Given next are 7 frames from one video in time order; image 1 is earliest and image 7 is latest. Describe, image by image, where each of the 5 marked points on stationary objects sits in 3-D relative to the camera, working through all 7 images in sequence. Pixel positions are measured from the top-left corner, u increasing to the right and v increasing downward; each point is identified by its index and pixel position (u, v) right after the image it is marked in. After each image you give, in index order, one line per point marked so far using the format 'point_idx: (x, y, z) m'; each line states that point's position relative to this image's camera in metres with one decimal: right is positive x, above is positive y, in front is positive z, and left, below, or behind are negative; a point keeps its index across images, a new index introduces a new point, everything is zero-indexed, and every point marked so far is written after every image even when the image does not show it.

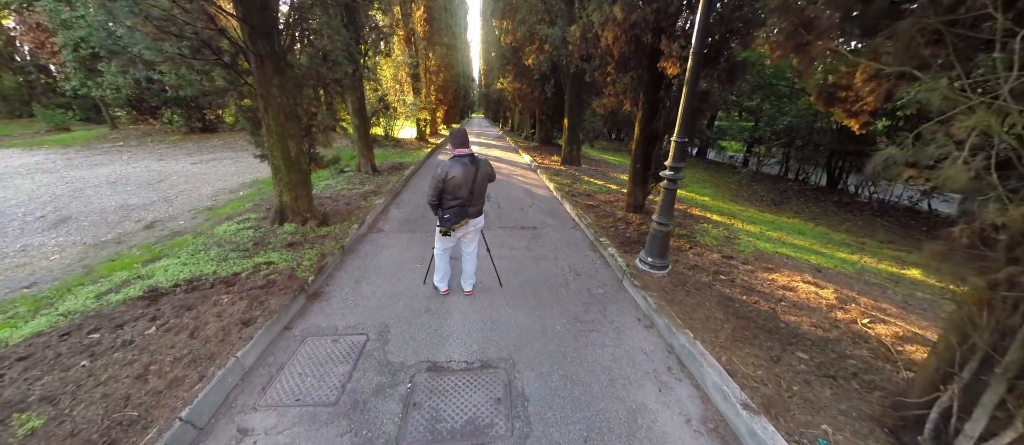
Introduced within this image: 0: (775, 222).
0: (+5.8, 0.0, +6.8) m
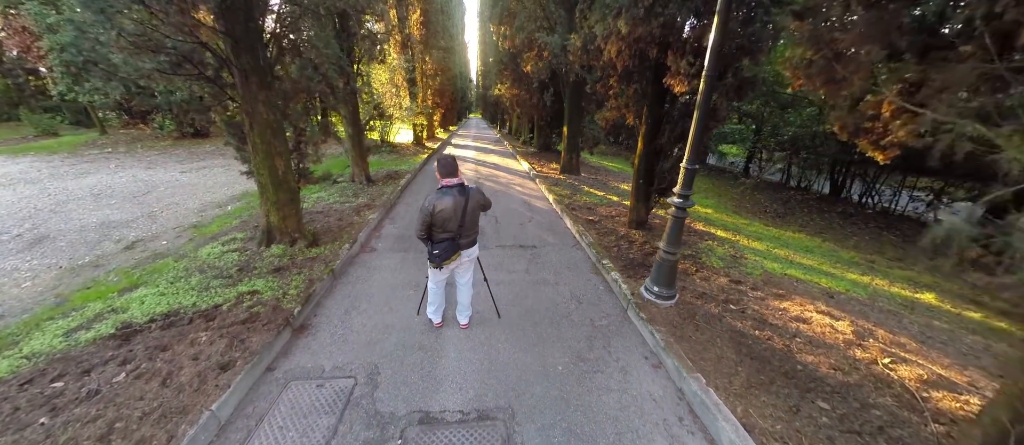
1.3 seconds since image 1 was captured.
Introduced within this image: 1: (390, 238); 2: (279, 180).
0: (+5.8, -0.3, +6.6) m
1: (-2.4, -0.3, +6.0) m
2: (-3.7, +0.7, +4.9) m
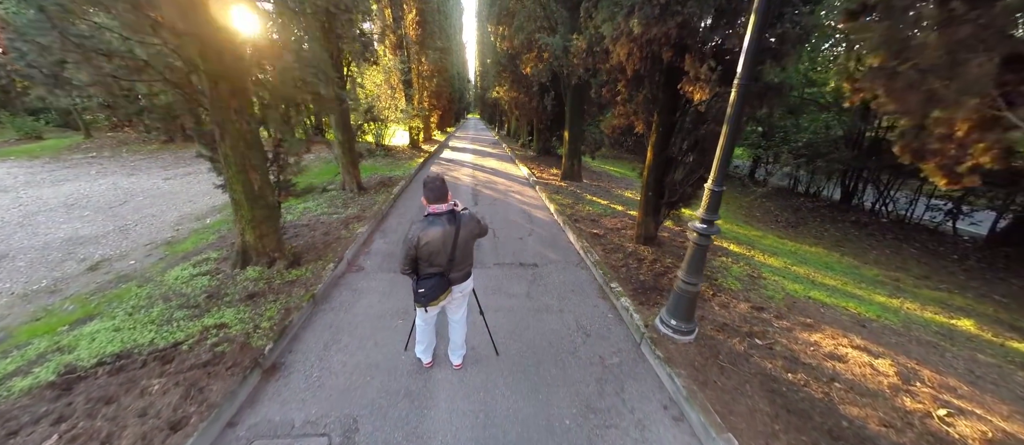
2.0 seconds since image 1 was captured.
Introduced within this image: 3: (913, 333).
0: (+5.7, -0.6, +6.2) m
1: (-2.4, -0.6, +5.6) m
2: (-3.7, +0.4, +4.4) m
3: (+5.2, -1.4, +4.0) m
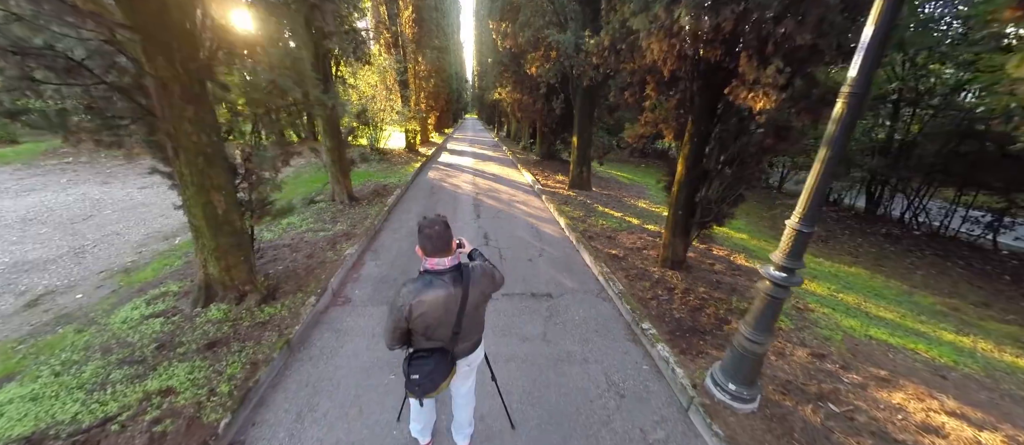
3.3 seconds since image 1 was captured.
0: (+5.9, -0.9, +5.6) m
1: (-2.2, -0.9, +4.9) m
2: (-3.5, 0.0, +3.7) m
3: (+5.4, -1.8, +3.4) m
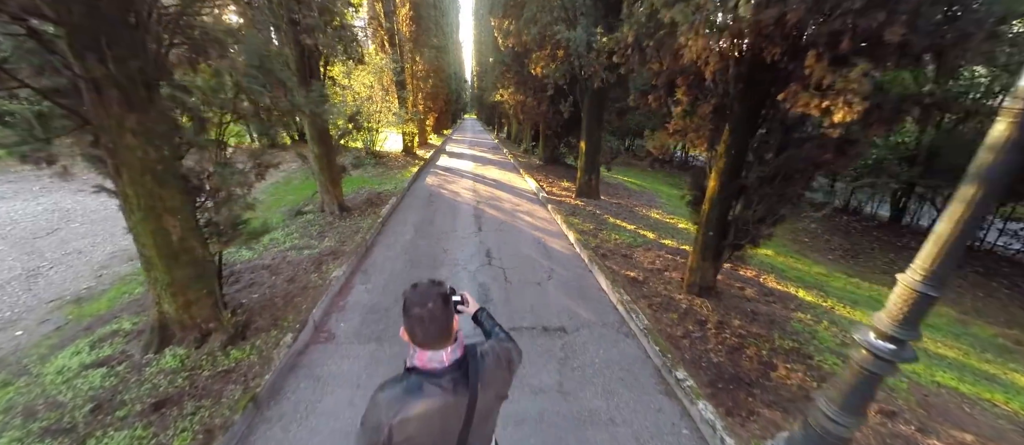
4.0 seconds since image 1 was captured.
0: (+6.0, -1.2, +5.0) m
1: (-2.1, -1.2, +4.3) m
2: (-3.4, -0.3, +3.1) m
3: (+5.5, -2.1, +2.8) m
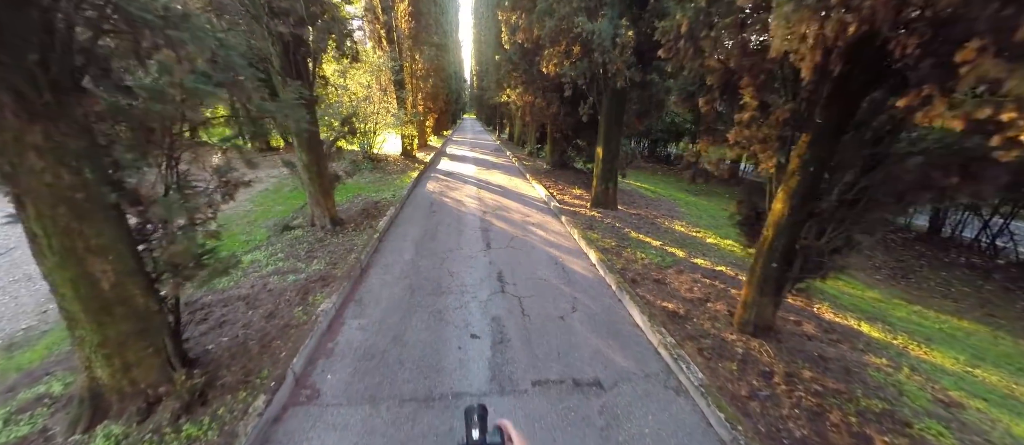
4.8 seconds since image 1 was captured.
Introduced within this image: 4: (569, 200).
0: (+6.2, -1.6, +4.3) m
1: (-1.9, -1.6, +3.6) m
2: (-3.2, -0.6, +2.4) m
3: (+5.7, -2.4, +2.2) m
4: (+1.5, +0.6, +8.4) m
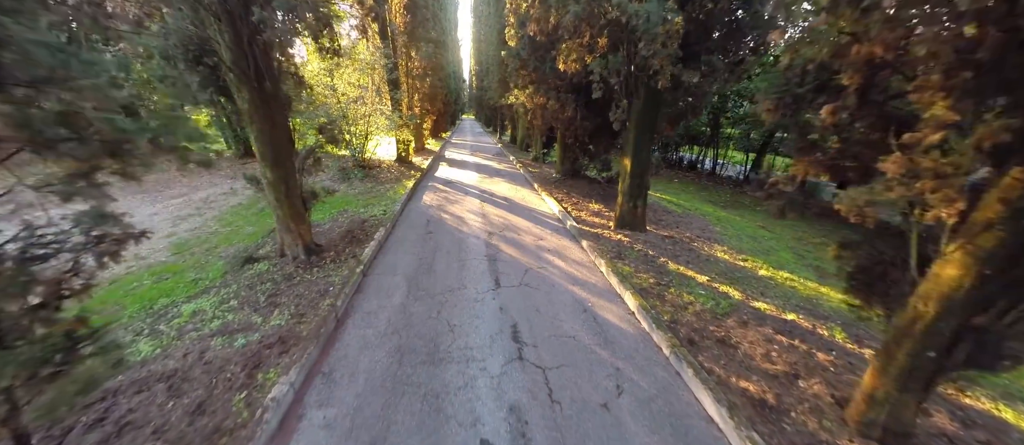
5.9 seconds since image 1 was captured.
0: (+6.5, -2.1, +3.3) m
1: (-1.6, -2.1, +2.5) m
2: (-2.9, -1.1, +1.3) m
3: (+6.0, -2.9, +1.1) m
4: (+1.8, +0.1, +7.3) m
